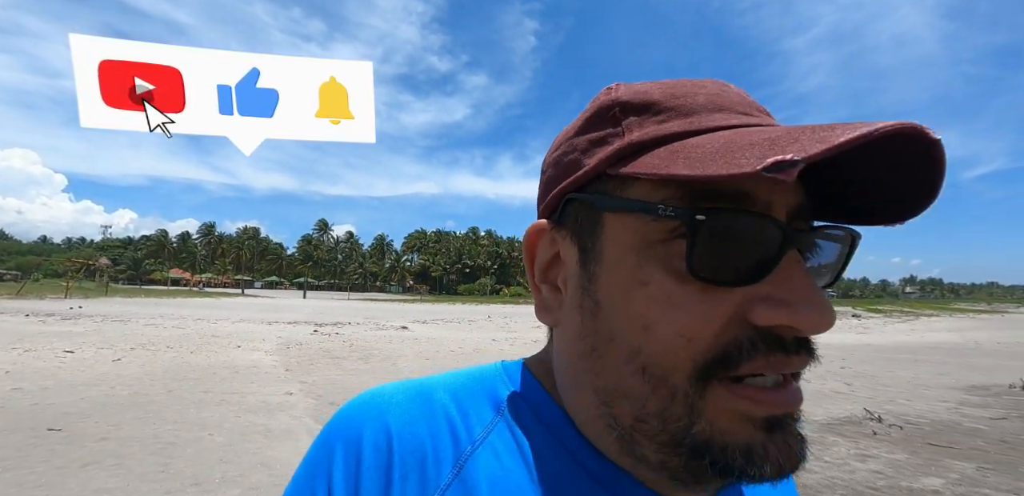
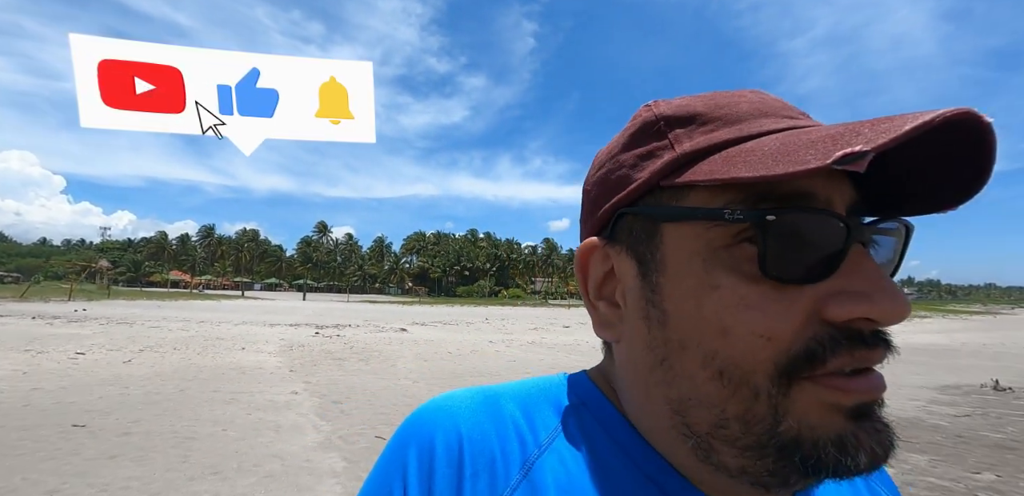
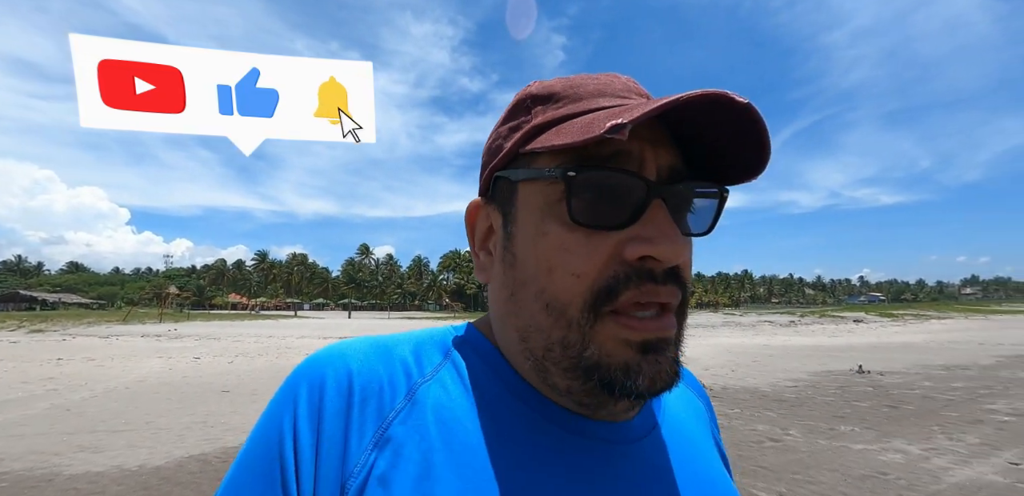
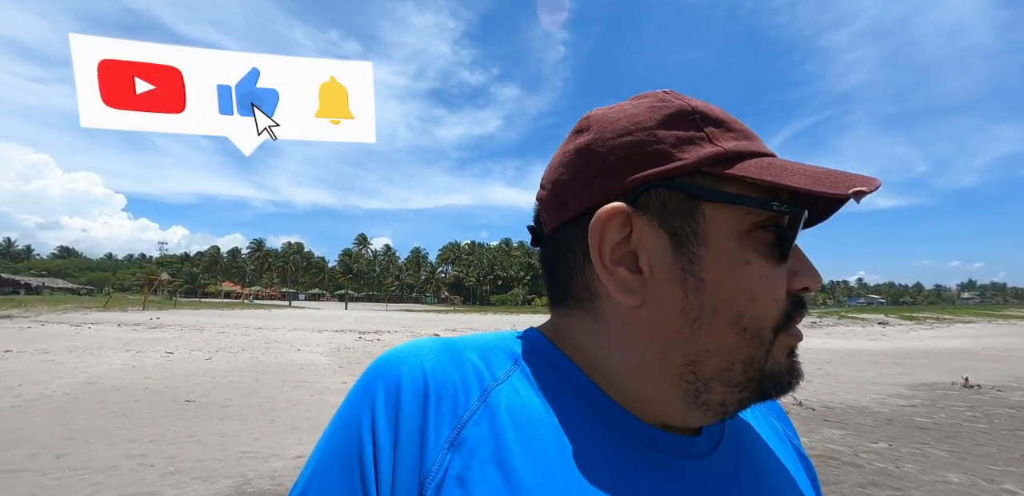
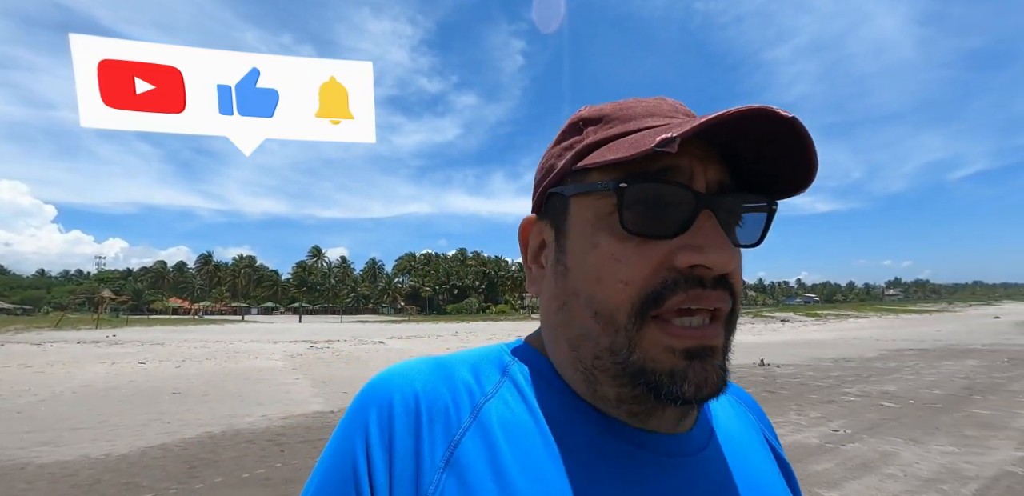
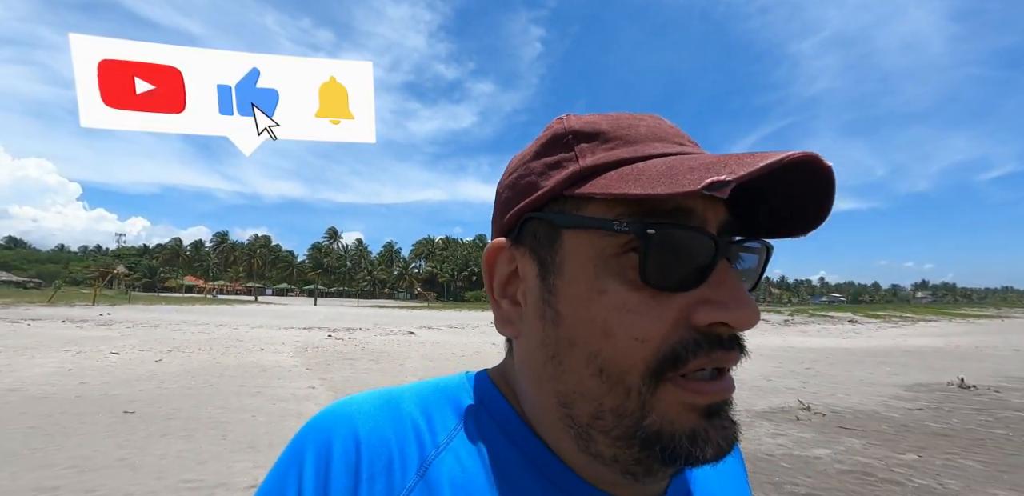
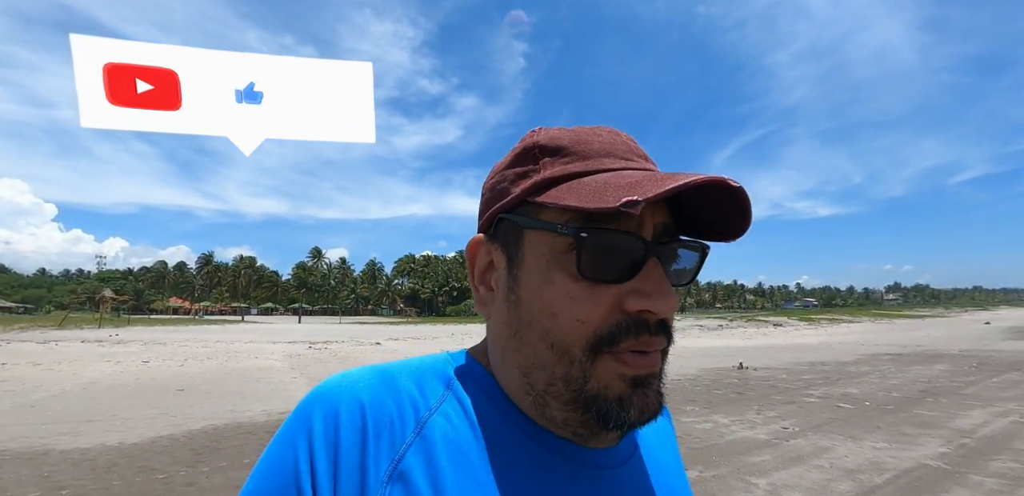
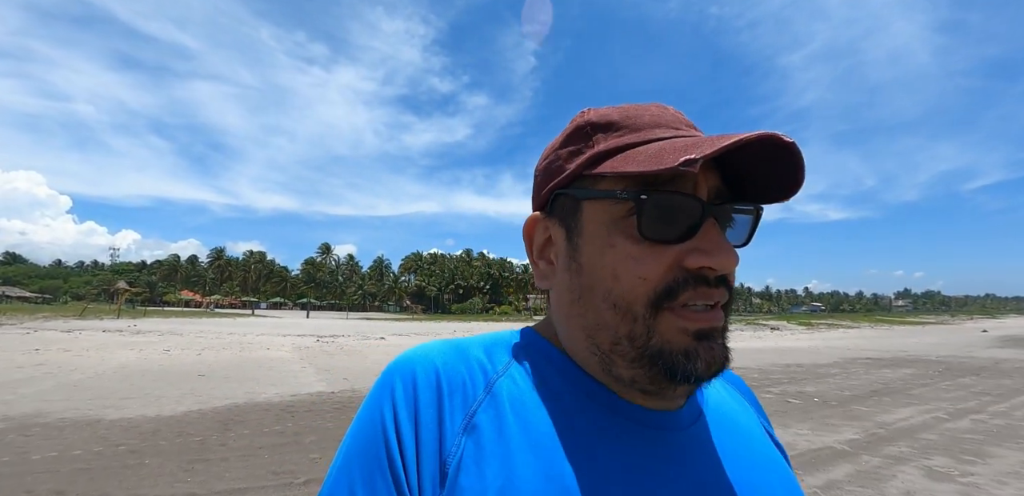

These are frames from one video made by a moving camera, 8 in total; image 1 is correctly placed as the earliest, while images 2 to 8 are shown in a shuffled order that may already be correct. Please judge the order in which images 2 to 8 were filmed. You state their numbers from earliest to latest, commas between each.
2, 6, 4, 3, 5, 7, 8
